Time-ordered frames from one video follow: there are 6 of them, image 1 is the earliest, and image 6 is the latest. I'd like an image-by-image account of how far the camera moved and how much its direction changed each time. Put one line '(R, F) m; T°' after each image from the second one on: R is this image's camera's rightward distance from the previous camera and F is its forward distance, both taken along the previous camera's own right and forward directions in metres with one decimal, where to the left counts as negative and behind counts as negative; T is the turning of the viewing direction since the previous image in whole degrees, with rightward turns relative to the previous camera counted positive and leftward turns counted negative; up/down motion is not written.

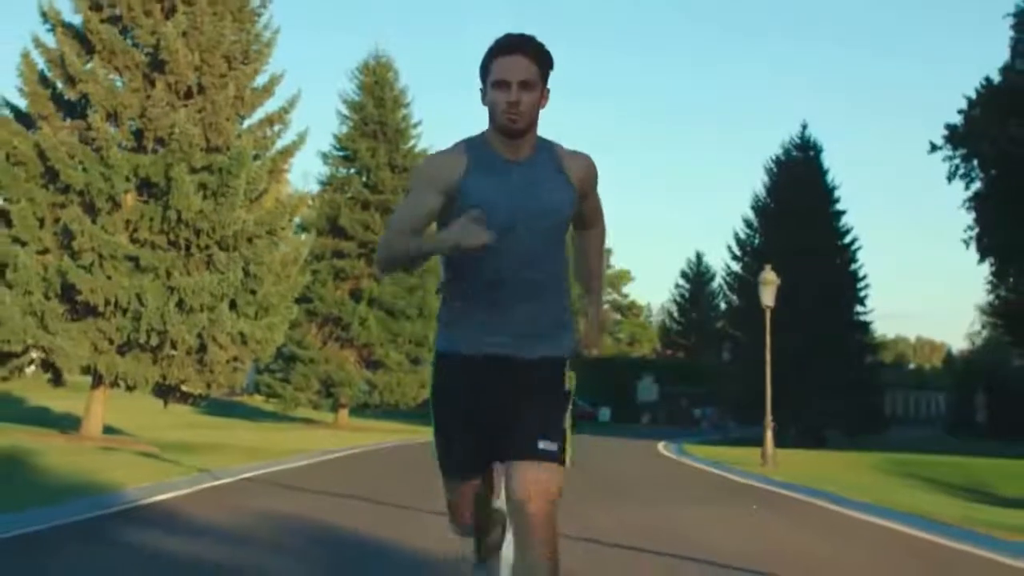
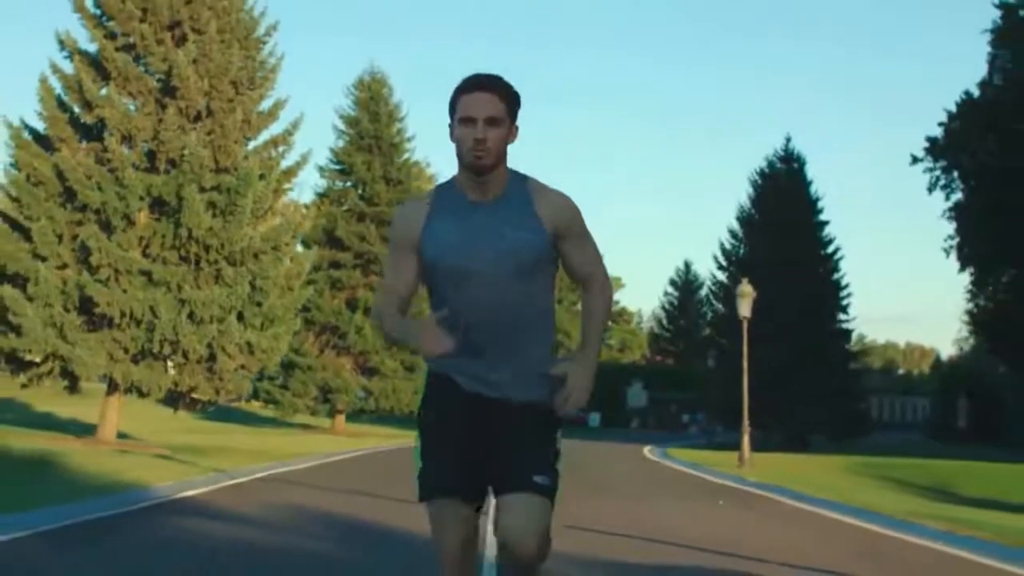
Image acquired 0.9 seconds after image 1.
(0.0, -1.1) m; 0°
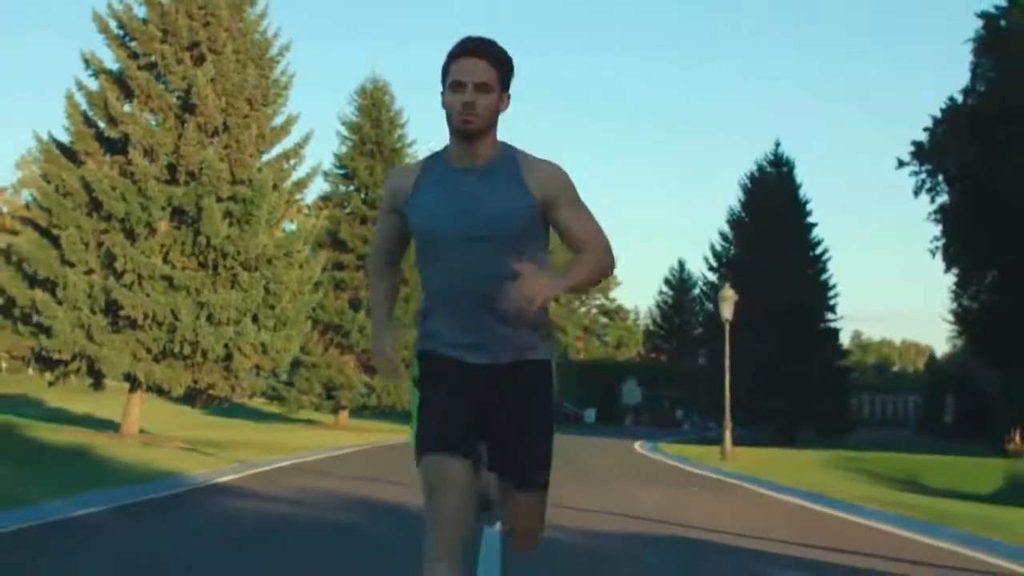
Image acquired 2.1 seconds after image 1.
(0.0, -1.3) m; 0°
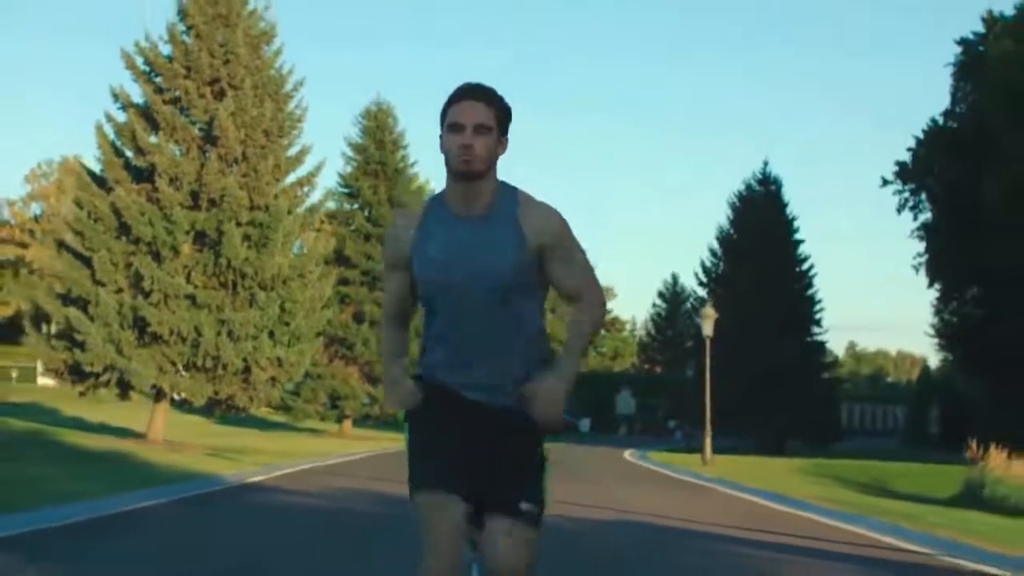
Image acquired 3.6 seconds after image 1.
(0.0, -1.7) m; 0°
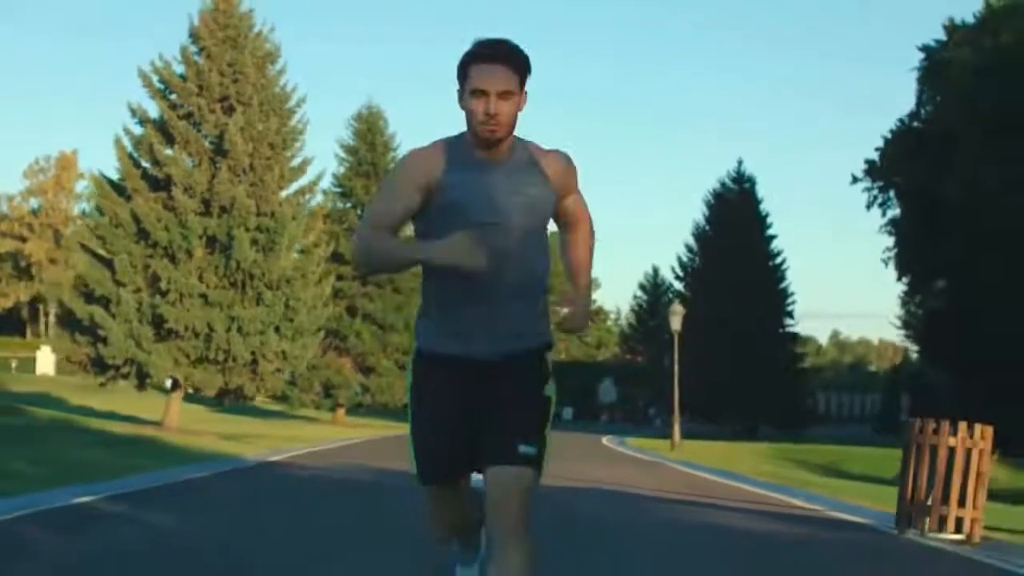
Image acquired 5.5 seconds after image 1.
(0.0, -2.1) m; +1°
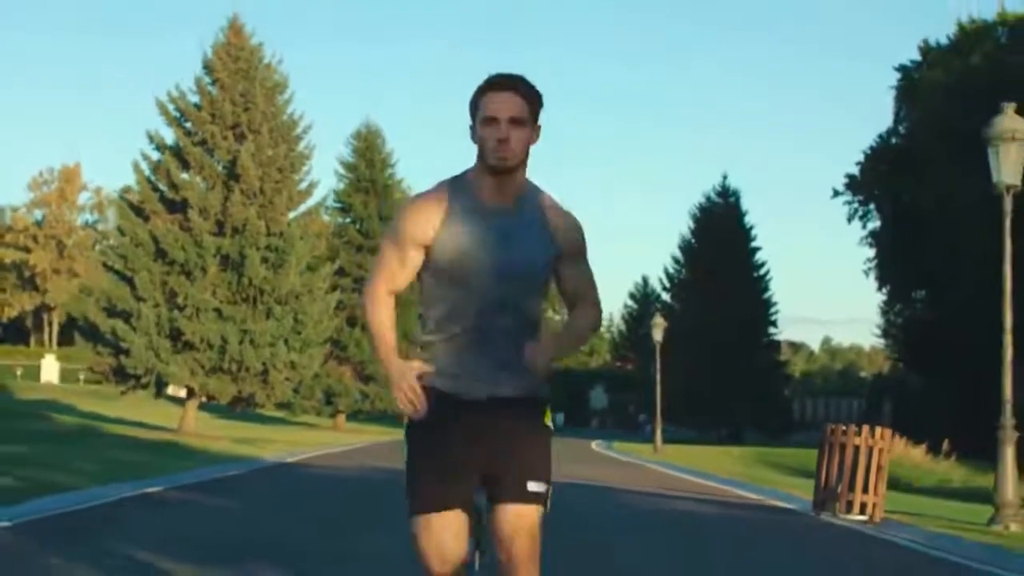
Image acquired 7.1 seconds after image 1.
(0.0, -1.8) m; 0°
